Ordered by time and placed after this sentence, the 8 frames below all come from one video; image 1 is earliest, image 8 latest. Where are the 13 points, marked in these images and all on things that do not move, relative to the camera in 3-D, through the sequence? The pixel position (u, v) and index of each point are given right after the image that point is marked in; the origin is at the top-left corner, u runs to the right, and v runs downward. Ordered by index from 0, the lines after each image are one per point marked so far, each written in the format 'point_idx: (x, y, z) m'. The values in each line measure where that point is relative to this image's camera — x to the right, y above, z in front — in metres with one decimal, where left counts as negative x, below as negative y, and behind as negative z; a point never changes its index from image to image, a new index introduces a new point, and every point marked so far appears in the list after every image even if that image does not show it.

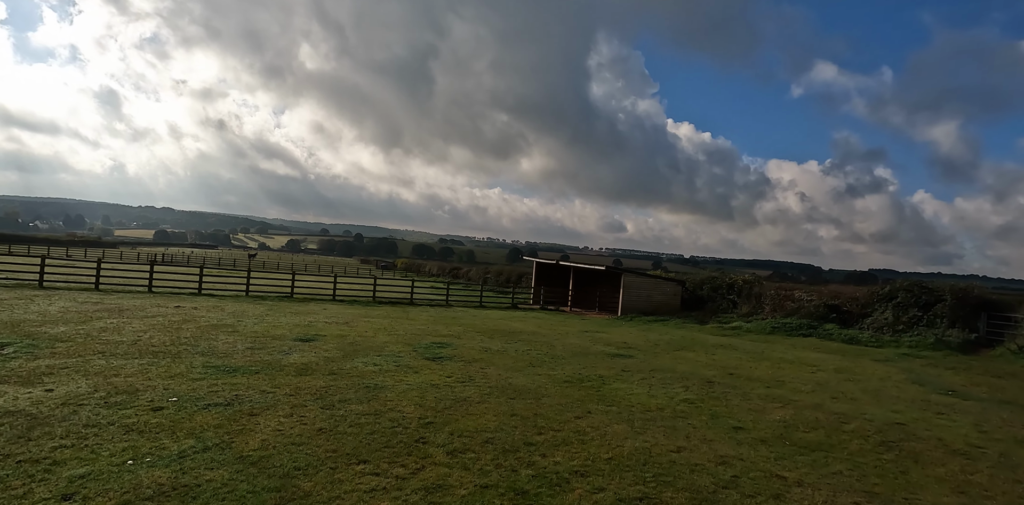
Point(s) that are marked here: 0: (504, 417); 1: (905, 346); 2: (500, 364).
0: (-0.1, -1.9, +6.5) m
1: (+11.9, -2.8, +16.9) m
2: (-0.2, -2.1, +10.5) m
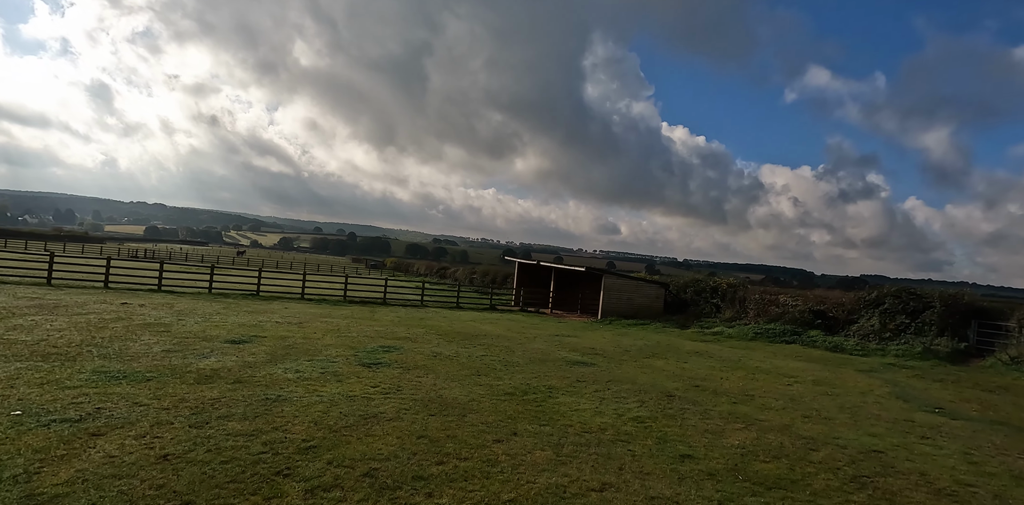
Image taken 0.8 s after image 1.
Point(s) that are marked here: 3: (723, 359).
0: (-1.0, -1.8, +5.4) m
1: (+10.9, -2.9, +16.0) m
2: (-1.2, -2.0, +9.5) m
3: (+5.1, -2.6, +13.5) m
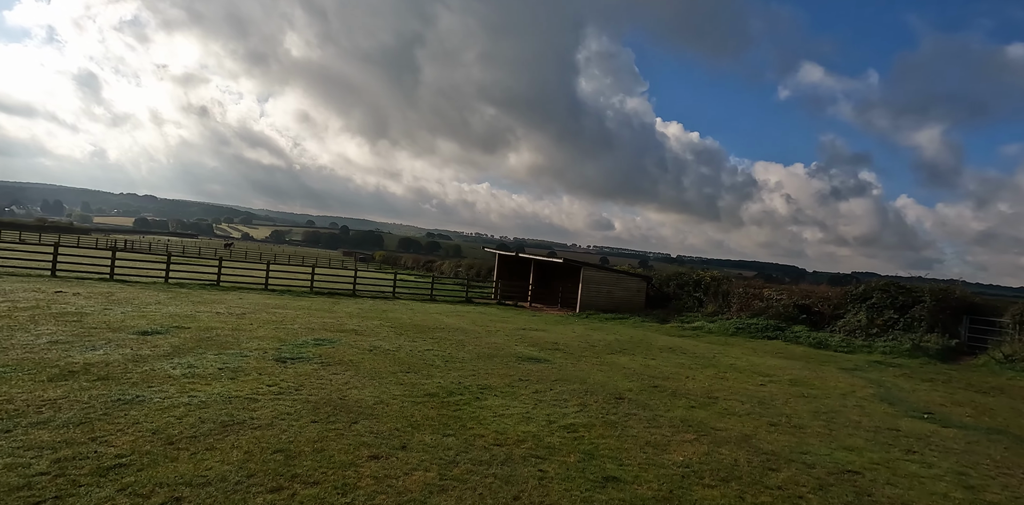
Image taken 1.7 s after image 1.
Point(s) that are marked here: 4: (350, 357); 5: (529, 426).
0: (-1.9, -1.6, +4.3) m
1: (+9.9, -2.7, +15.0) m
2: (-2.2, -1.7, +8.4) m
3: (+4.1, -2.3, +12.4) m
4: (-2.7, -1.7, +9.2) m
5: (+0.2, -1.8, +5.6) m
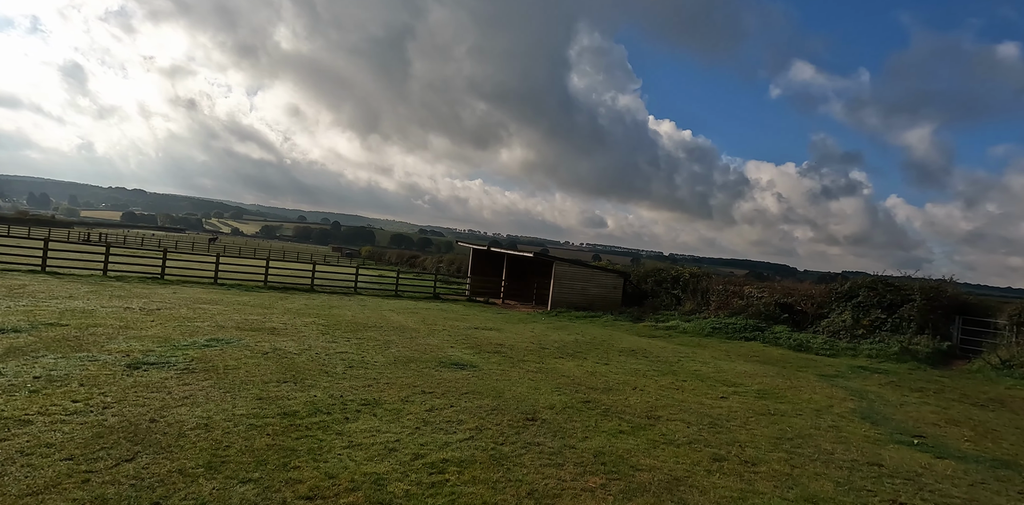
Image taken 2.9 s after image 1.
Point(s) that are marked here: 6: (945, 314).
0: (-3.1, -1.4, +2.8) m
1: (+8.6, -2.5, +13.6) m
2: (-3.3, -1.5, +6.8) m
3: (+2.9, -2.1, +10.9) m
4: (-3.9, -1.5, +7.6) m
5: (-1.0, -1.6, +4.2) m
6: (+11.8, -1.7, +15.2) m
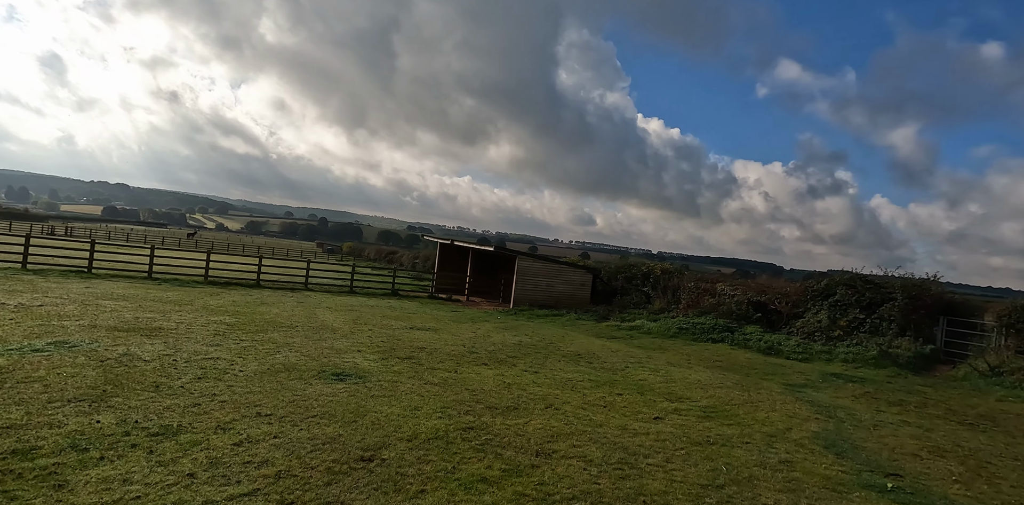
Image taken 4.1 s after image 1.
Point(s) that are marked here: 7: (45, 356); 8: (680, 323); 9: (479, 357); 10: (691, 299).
0: (-4.2, -1.2, +1.2) m
1: (+7.2, -2.4, +12.3) m
2: (-4.6, -1.3, +5.3) m
3: (+1.5, -1.9, +9.5) m
4: (-5.1, -1.3, +6.0) m
5: (-2.2, -1.4, +2.6) m
6: (+10.4, -1.5, +13.9) m
7: (-5.8, -1.3, +6.9) m
8: (+4.9, -2.1, +16.4) m
9: (-0.6, -1.8, +9.4) m
10: (+5.9, -1.5, +18.5) m
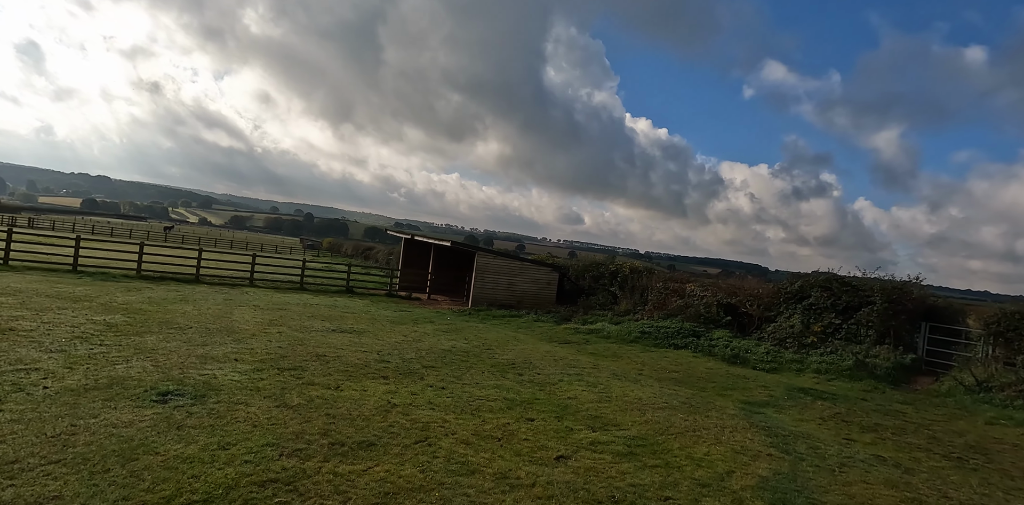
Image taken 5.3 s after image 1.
0: (-5.3, -1.1, -0.4) m
1: (+5.9, -2.3, +11.0) m
2: (-5.8, -1.2, +3.7) m
3: (+0.3, -1.8, +8.1) m
4: (-6.3, -1.1, +4.5) m
5: (-3.3, -1.3, +1.1) m
6: (+9.1, -1.5, +12.7) m
7: (-7.0, -1.1, +5.4) m
8: (+3.5, -2.0, +15.1) m
9: (-1.8, -1.6, +7.9) m
10: (+4.5, -1.5, +17.2) m
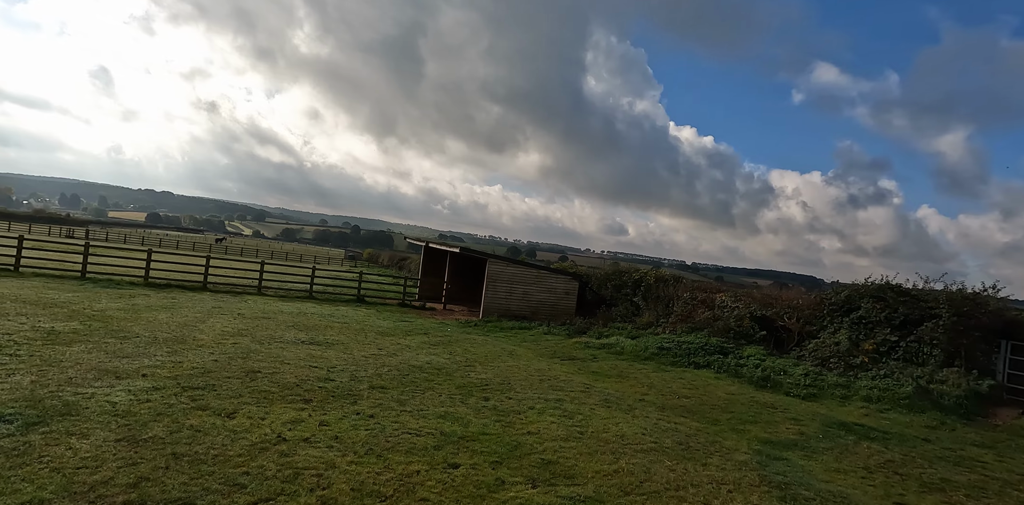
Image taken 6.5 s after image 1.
0: (-6.4, -0.9, -1.4) m
1: (+5.6, -2.4, +9.1) m
2: (-6.6, -1.1, +2.7) m
3: (-0.2, -1.8, +6.6) m
4: (-7.0, -1.0, +3.5) m
5: (-4.3, -1.1, 0.0) m
6: (+8.9, -1.6, +10.5) m
7: (-7.6, -1.0, +4.5) m
8: (+3.6, -2.1, +13.3) m
9: (-2.3, -1.6, +6.6) m
10: (+4.7, -1.6, +15.3) m
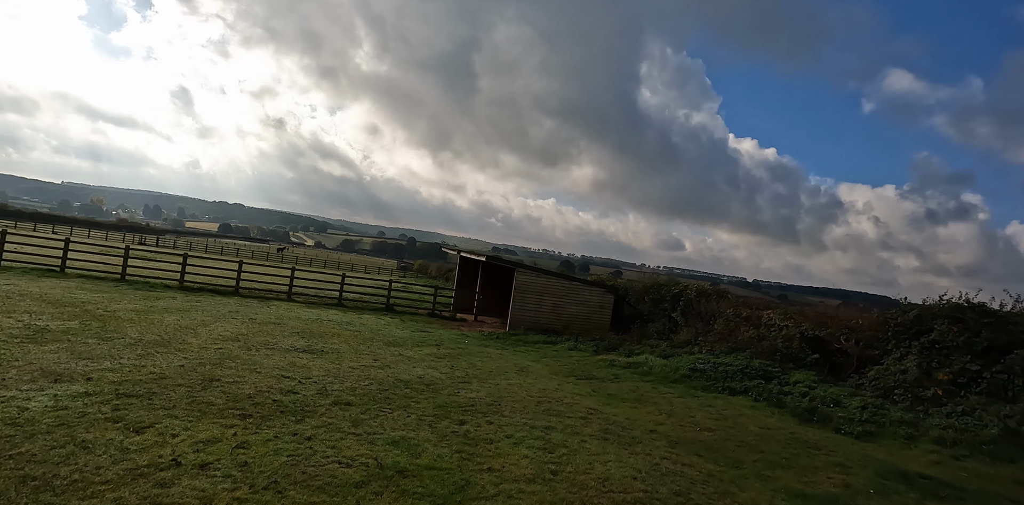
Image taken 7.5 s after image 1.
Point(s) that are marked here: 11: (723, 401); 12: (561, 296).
0: (-7.4, -0.5, -1.7) m
1: (+5.6, -2.5, +7.5) m
2: (-7.1, -0.8, +2.4) m
3: (-0.5, -1.8, +5.6) m
4: (-7.5, -0.9, +3.3) m
5: (-5.1, -0.9, -0.6) m
6: (+9.0, -1.8, +8.6) m
7: (-8.0, -0.9, +4.3) m
8: (+4.0, -2.3, +11.9) m
9: (-2.5, -1.6, +5.9) m
10: (+5.3, -1.9, +13.8) m
11: (+3.4, -2.4, +9.0) m
12: (+1.6, -1.4, +18.3) m
